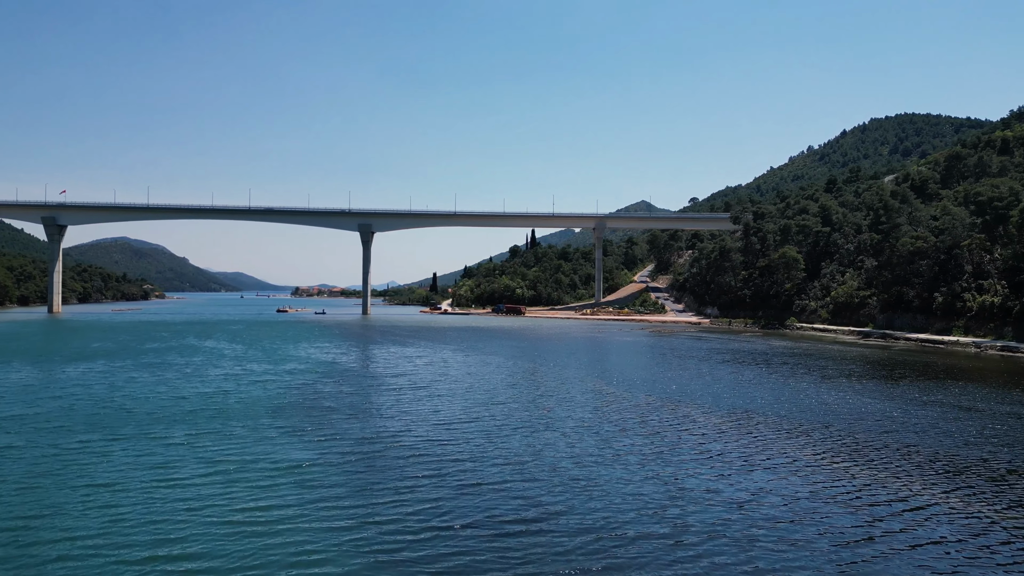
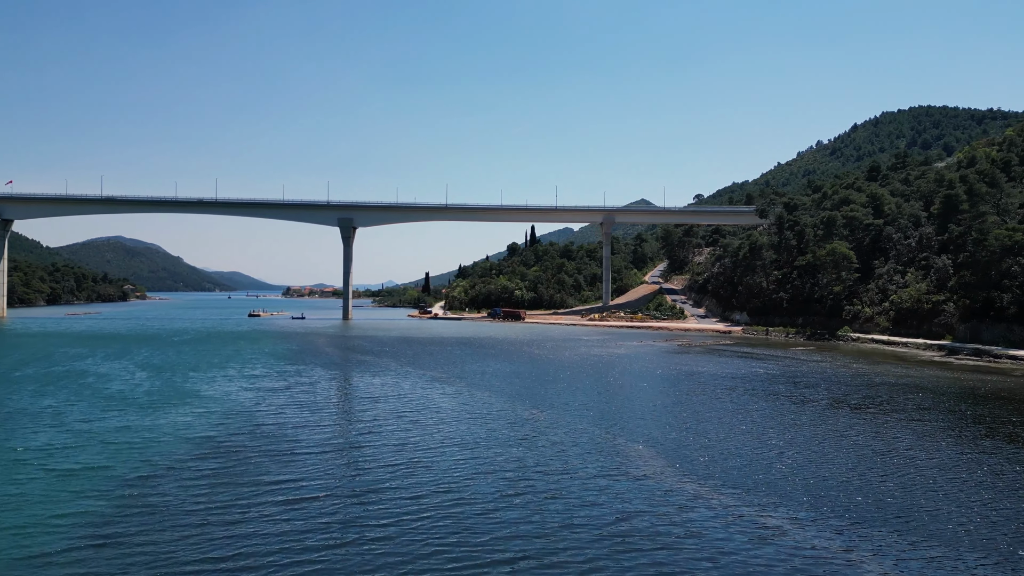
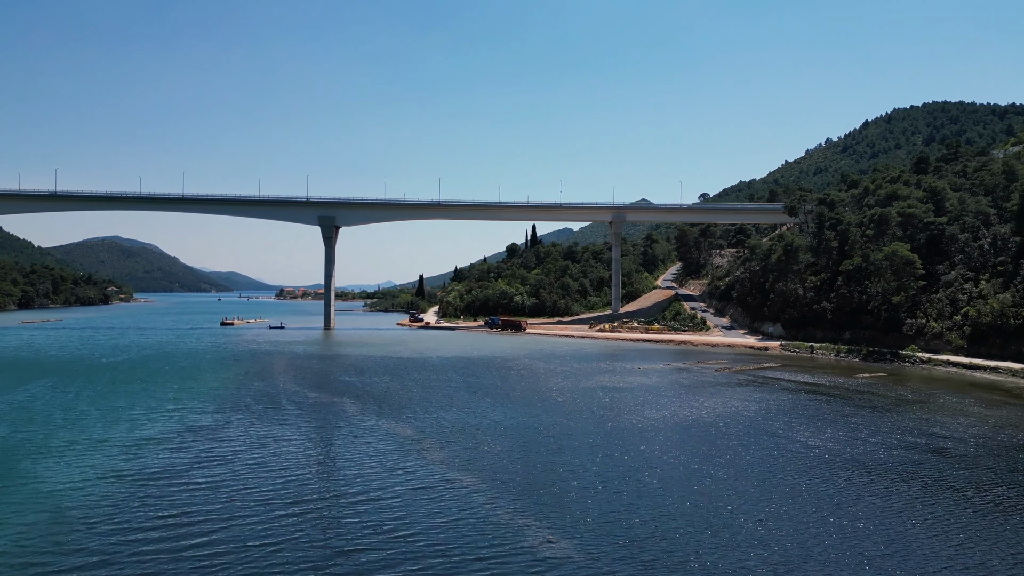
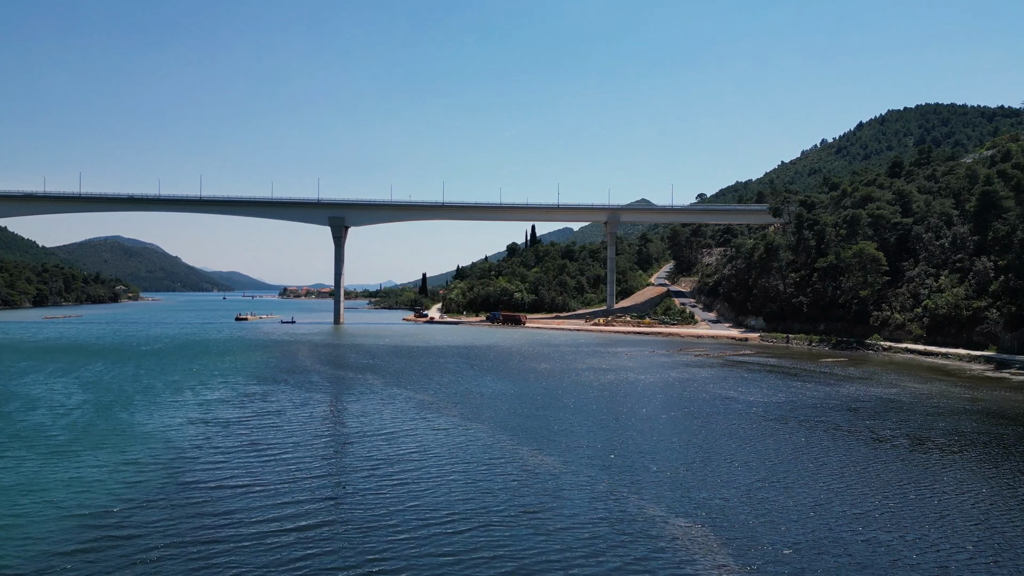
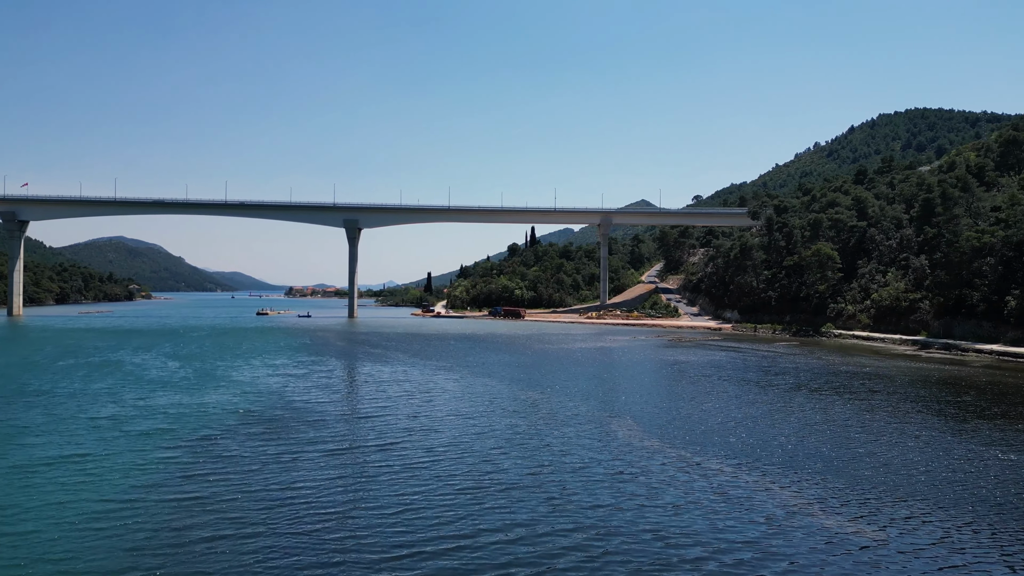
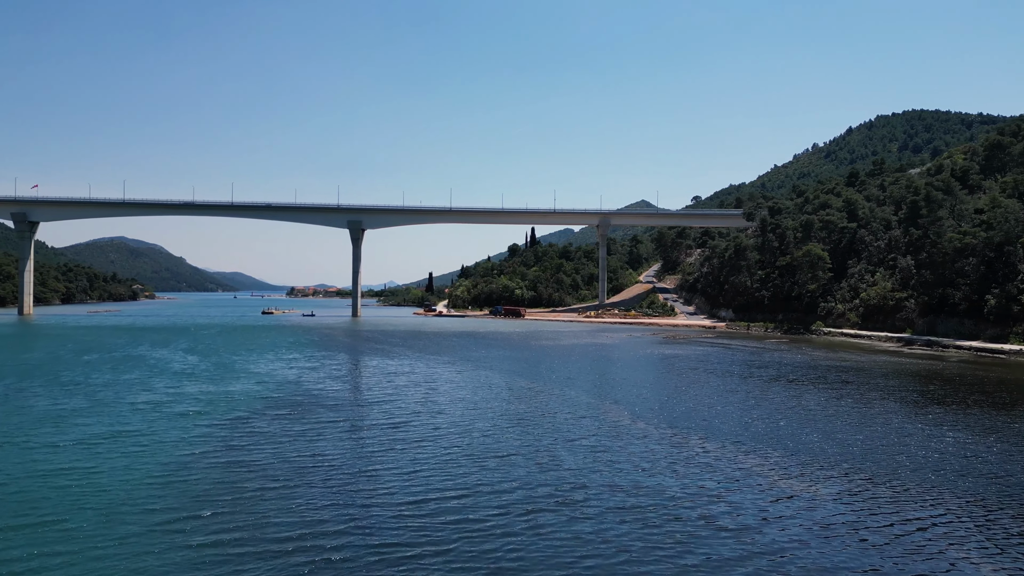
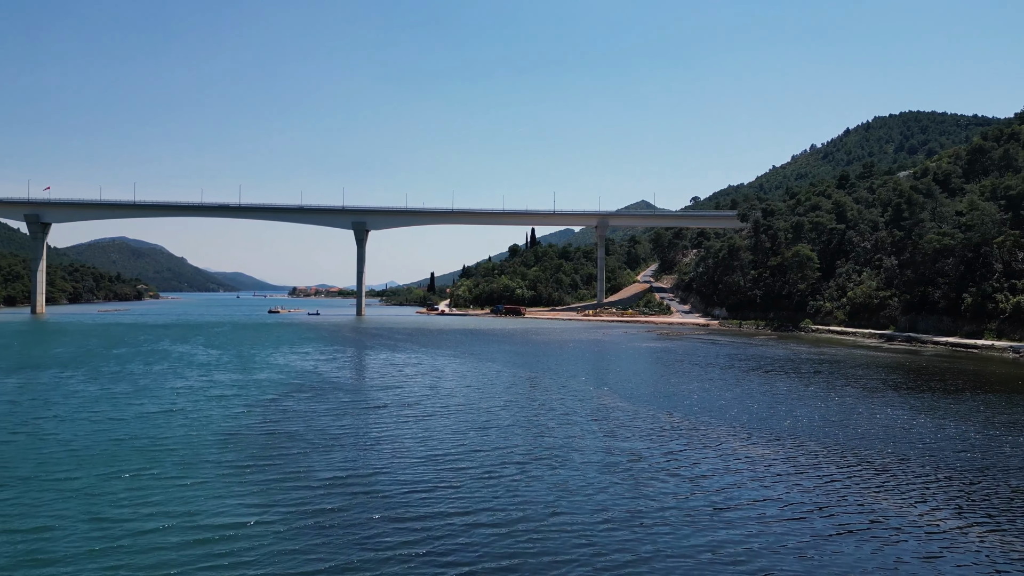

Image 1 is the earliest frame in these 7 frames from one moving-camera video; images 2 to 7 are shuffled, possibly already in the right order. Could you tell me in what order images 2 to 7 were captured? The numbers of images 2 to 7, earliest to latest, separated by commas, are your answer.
7, 6, 5, 2, 4, 3
